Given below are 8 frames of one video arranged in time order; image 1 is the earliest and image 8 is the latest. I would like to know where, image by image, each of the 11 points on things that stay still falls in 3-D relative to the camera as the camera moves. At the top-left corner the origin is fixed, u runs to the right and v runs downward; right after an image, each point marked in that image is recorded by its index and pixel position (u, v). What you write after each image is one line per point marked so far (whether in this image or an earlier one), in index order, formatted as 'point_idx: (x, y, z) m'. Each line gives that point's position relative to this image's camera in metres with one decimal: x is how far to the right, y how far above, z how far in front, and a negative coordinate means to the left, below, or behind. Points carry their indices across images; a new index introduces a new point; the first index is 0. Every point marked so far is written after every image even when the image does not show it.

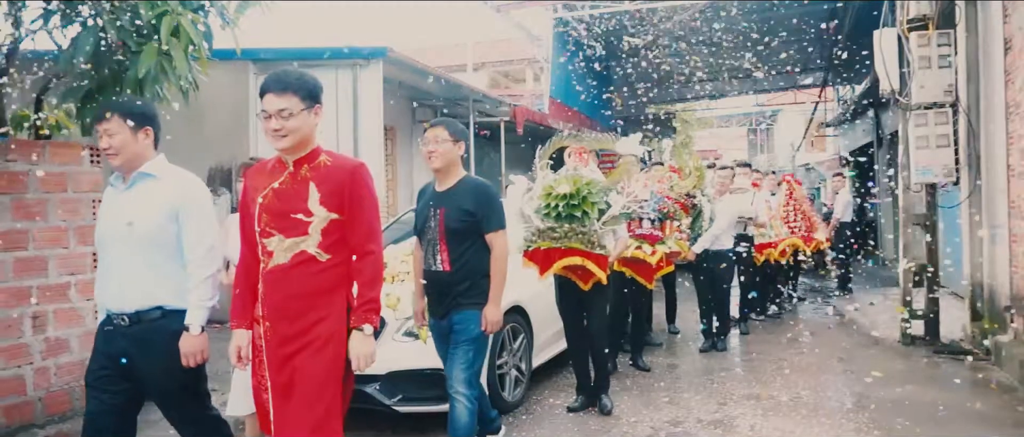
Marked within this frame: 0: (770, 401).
0: (+1.6, -1.1, +4.9) m
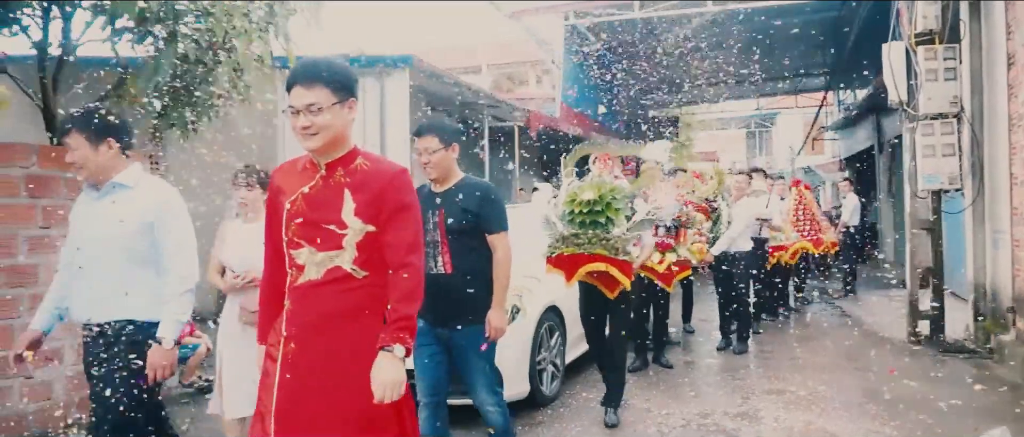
0: (+1.8, -1.1, +5.2) m
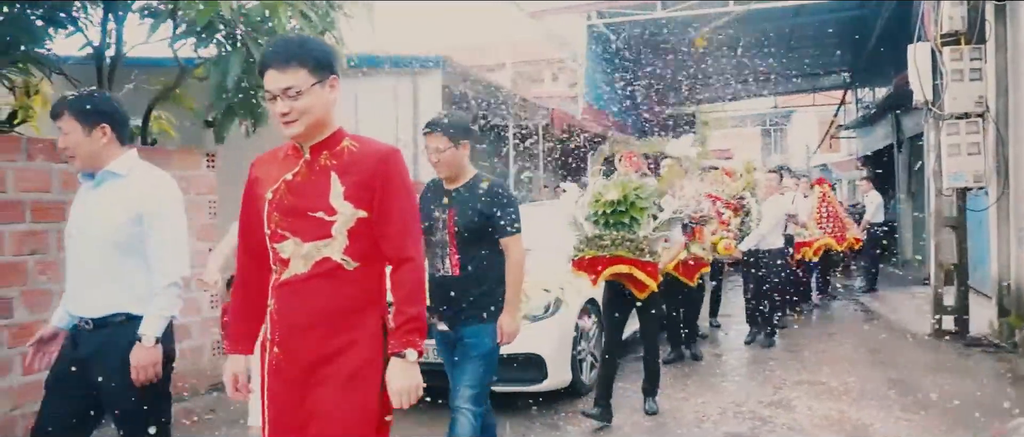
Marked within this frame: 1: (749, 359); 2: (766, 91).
0: (+2.1, -1.1, +5.4) m
1: (+1.9, -1.2, +6.7) m
2: (+6.0, +3.0, +19.4) m
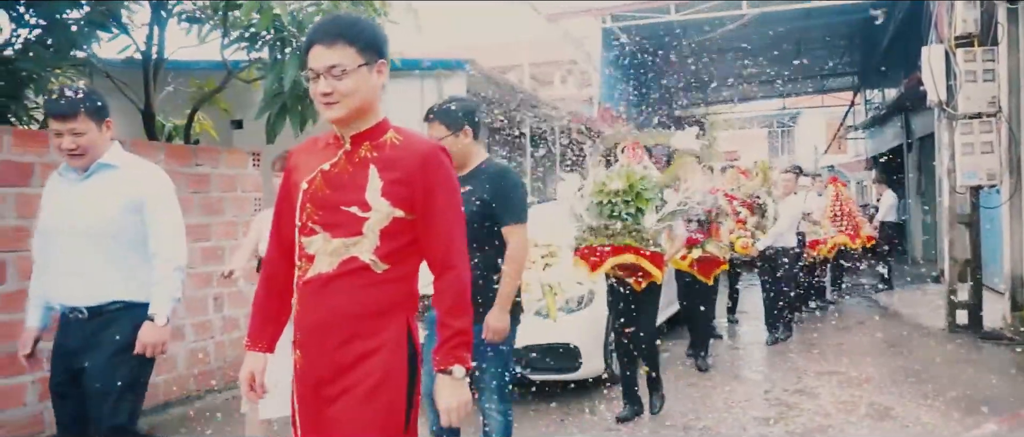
0: (+2.3, -1.1, +5.6) m
1: (+2.2, -1.1, +6.9) m
2: (+6.3, +3.0, +19.5) m
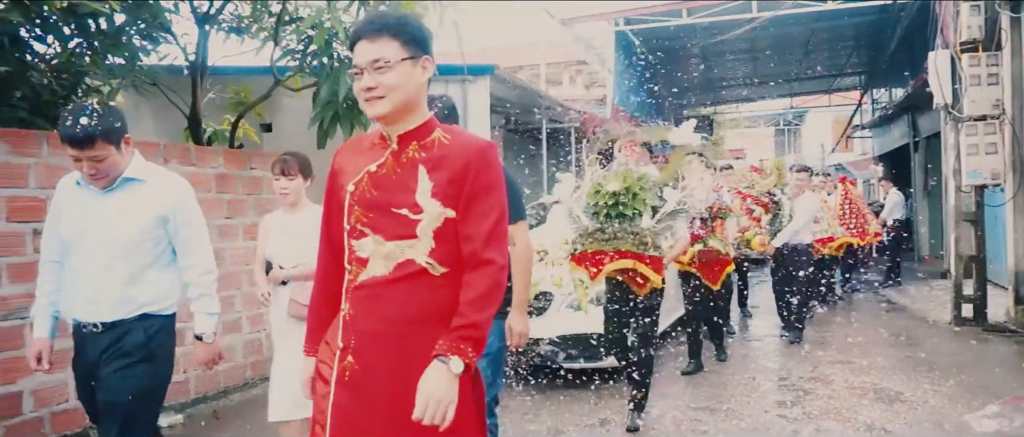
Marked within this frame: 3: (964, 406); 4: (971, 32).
0: (+2.5, -1.1, +5.9) m
1: (+2.4, -1.1, +7.2) m
2: (+6.6, +3.1, +19.8) m
3: (+2.6, -1.1, +4.6) m
4: (+4.3, +1.7, +7.6) m
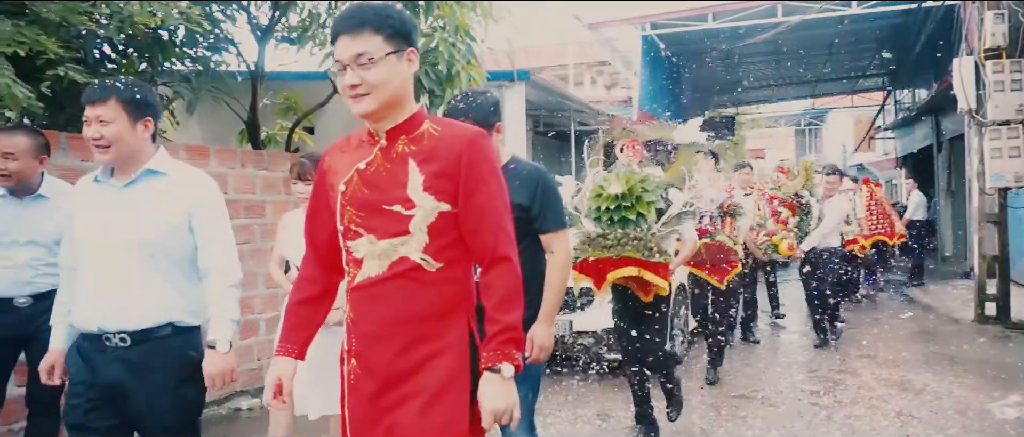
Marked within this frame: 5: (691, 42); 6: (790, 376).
0: (+2.8, -1.1, +6.2) m
1: (+2.8, -1.1, +7.5) m
2: (+7.2, +3.1, +20.0) m
3: (+2.9, -1.1, +4.9) m
4: (+4.6, +1.7, +7.8) m
5: (+3.2, +3.2, +14.6) m
6: (+1.9, -1.1, +5.7) m
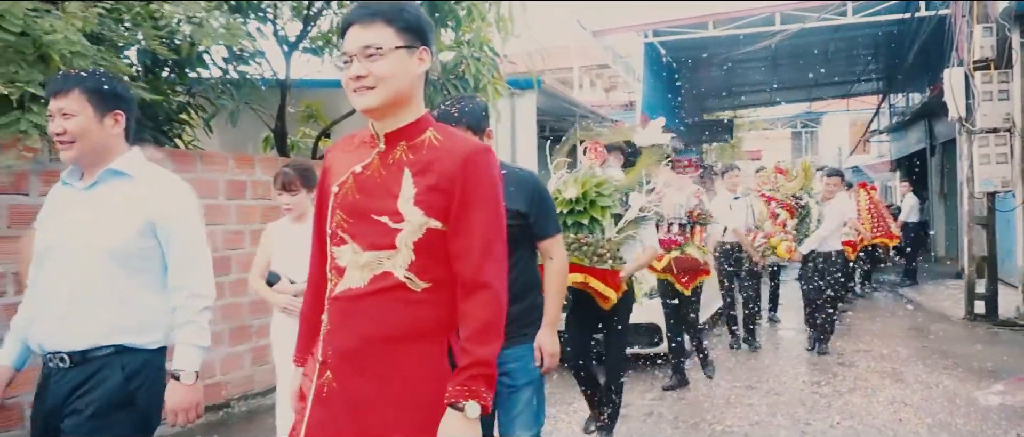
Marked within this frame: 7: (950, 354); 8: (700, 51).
0: (+3.0, -1.1, +6.6) m
1: (+2.9, -1.2, +7.9) m
2: (+7.3, +3.0, +20.5) m
3: (+3.0, -1.1, +5.3) m
4: (+4.8, +1.7, +8.2) m
5: (+3.3, +3.1, +15.0) m
6: (+2.1, -1.1, +6.1) m
7: (+3.5, -1.1, +6.6) m
8: (+3.5, +3.1, +15.2) m
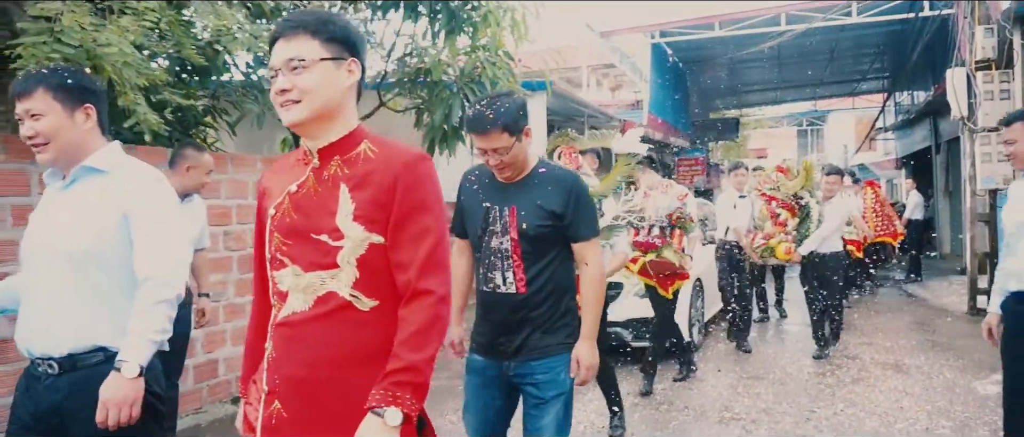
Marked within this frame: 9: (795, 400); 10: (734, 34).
0: (+3.1, -1.1, +6.8) m
1: (+3.0, -1.1, +8.1) m
2: (+7.5, +3.1, +20.6) m
3: (+3.1, -1.1, +5.5) m
4: (+4.9, +1.7, +8.4) m
5: (+3.5, +3.2, +15.2) m
6: (+2.2, -1.1, +6.3) m
7: (+3.6, -1.1, +6.8) m
8: (+3.7, +3.2, +15.4) m
9: (+1.8, -1.1, +5.1) m
10: (+3.6, +3.0, +13.1) m
